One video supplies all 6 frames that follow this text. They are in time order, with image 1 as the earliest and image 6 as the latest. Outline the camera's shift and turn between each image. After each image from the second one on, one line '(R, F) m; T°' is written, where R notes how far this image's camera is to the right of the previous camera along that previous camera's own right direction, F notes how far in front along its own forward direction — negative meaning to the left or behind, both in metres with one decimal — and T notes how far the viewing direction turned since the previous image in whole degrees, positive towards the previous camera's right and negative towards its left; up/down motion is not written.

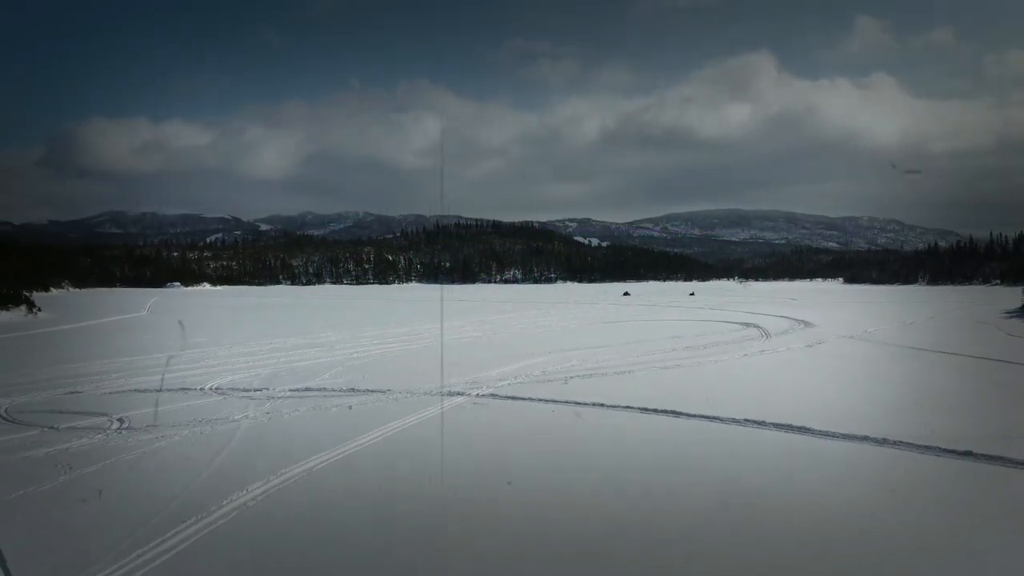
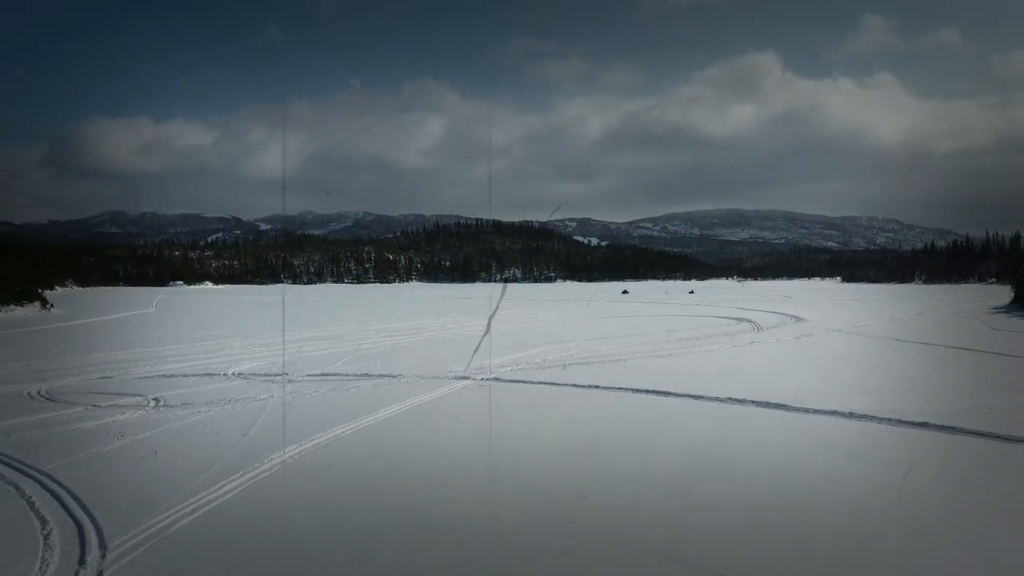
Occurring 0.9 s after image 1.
(-0.1, -0.8) m; 0°
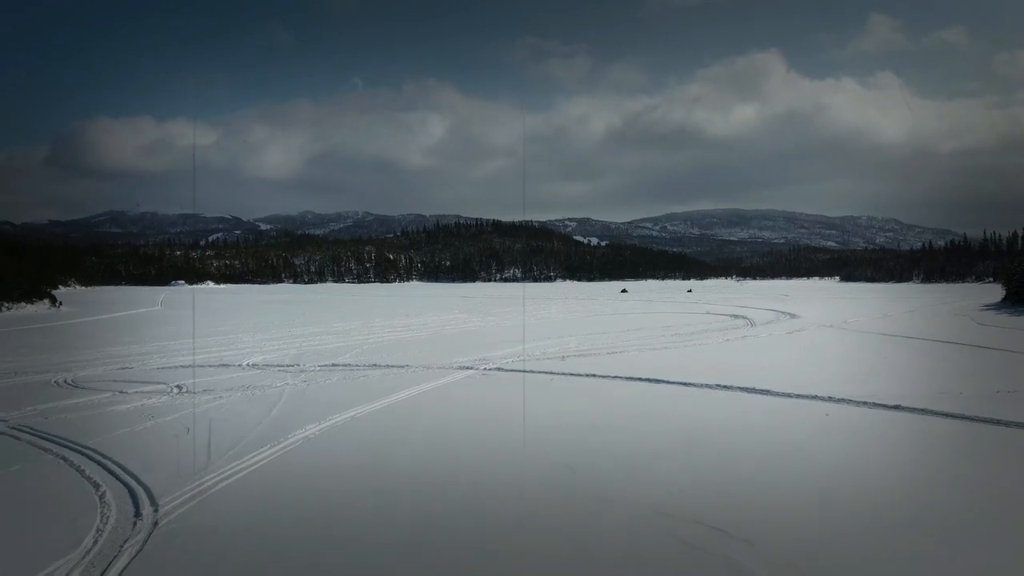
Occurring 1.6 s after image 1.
(0.0, -0.6) m; 0°
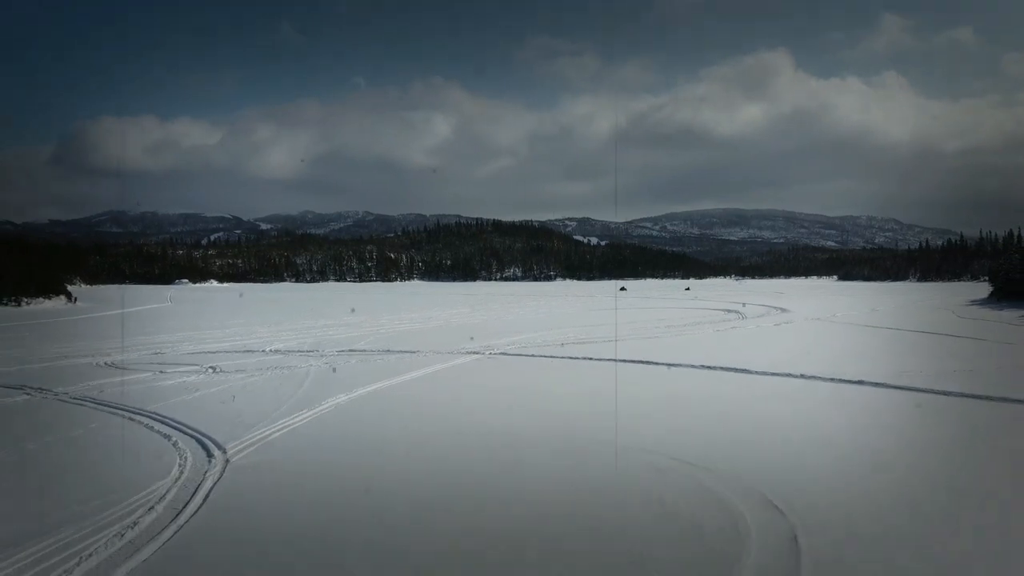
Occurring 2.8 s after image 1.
(-0.1, -1.0) m; 0°
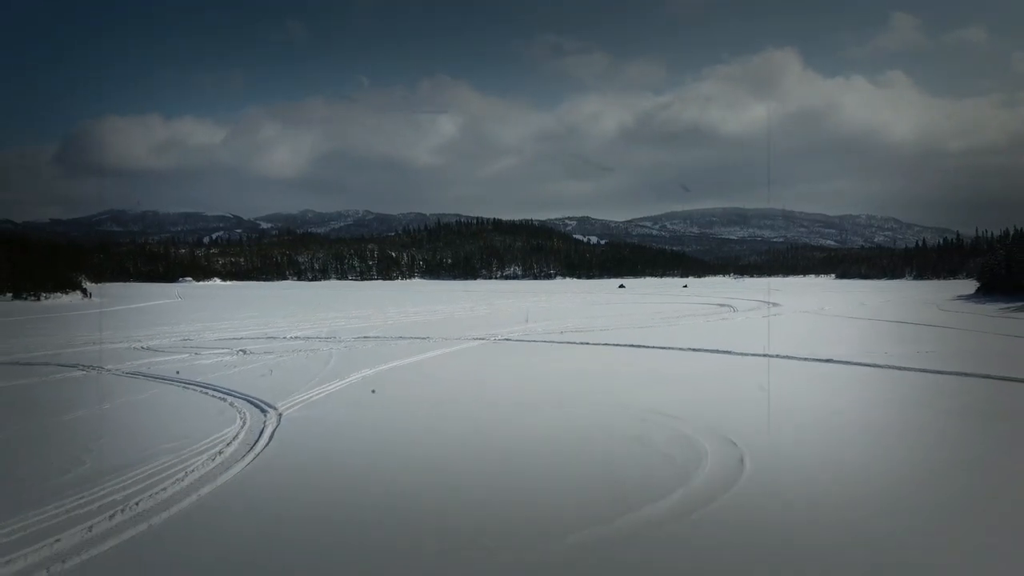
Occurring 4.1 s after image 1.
(-0.1, -1.1) m; 0°
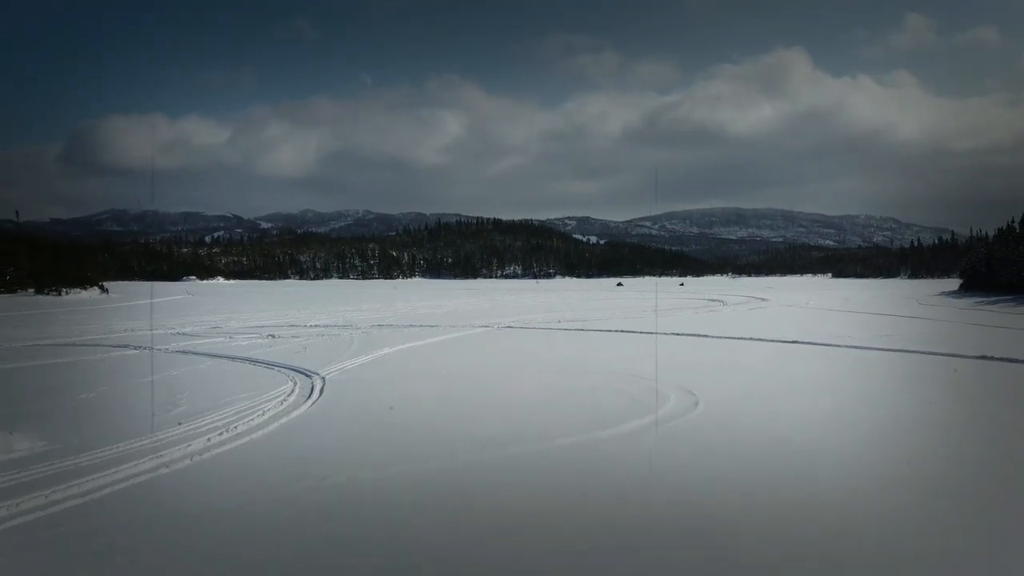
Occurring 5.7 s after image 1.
(-0.1, -1.3) m; 0°
